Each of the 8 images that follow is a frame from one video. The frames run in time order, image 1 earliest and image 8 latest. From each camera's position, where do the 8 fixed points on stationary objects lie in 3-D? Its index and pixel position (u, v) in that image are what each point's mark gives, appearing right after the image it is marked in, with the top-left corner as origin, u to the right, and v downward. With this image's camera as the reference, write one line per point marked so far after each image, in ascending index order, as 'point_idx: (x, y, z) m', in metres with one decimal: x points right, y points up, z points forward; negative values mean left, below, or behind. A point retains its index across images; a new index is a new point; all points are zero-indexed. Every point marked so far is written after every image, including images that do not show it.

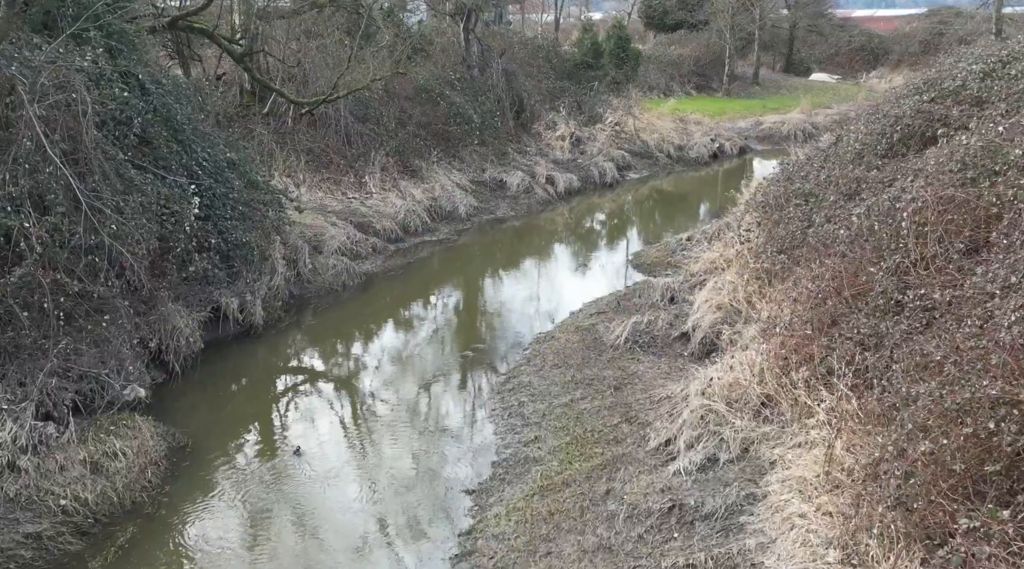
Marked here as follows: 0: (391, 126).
0: (-2.3, +3.0, +19.6) m
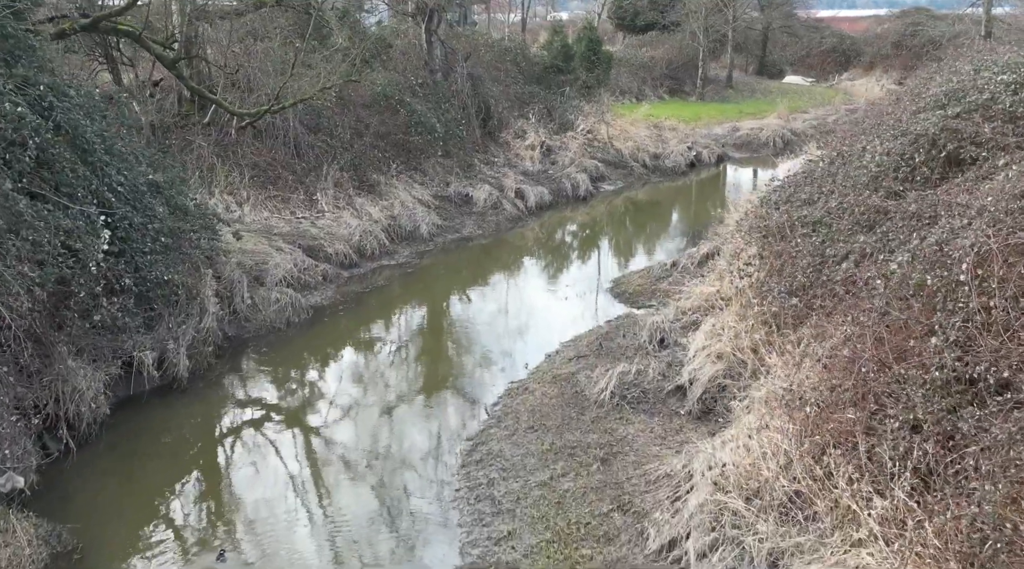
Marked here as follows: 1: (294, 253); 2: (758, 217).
0: (-2.9, +2.6, +17.9) m
1: (-3.1, +0.4, +14.4) m
2: (+3.2, +0.8, +13.0) m
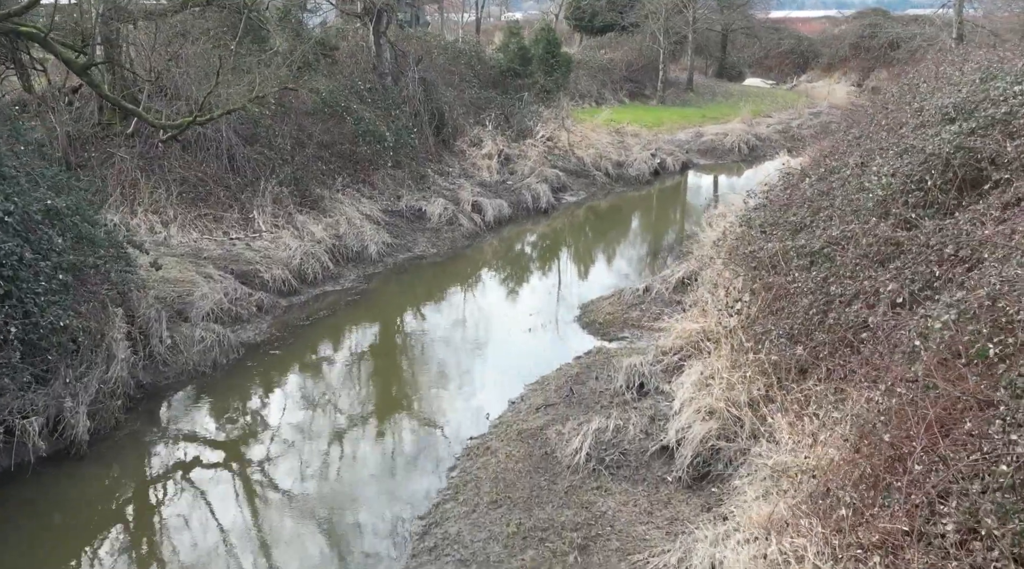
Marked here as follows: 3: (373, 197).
0: (-3.6, +2.2, +16.4) m
1: (-3.6, 0.0, +12.9) m
2: (+2.7, +0.4, +11.7) m
3: (-2.4, +1.5, +17.5) m
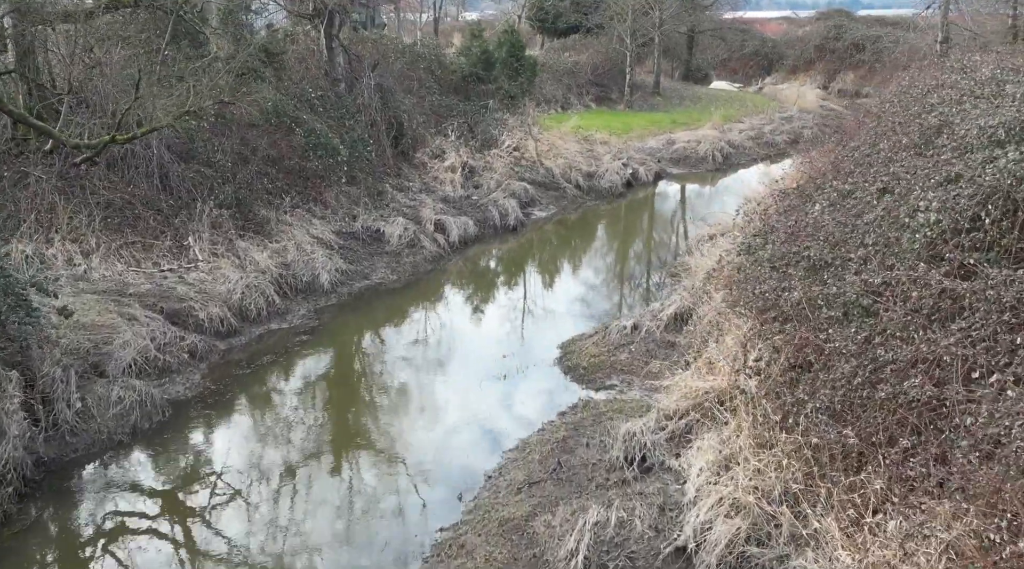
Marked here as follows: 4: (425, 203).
0: (-4.1, +1.7, +14.7) m
1: (-3.9, -0.4, +11.2) m
2: (+2.4, 0.0, +10.3) m
3: (-2.9, +1.0, +15.8) m
4: (-1.5, +1.4, +17.5) m
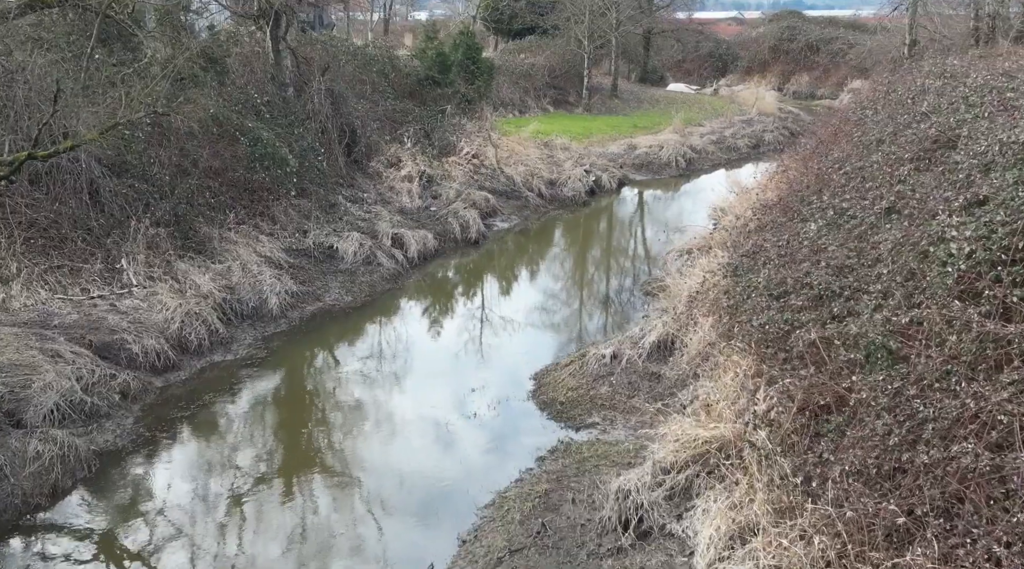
0: (-4.6, +1.4, +13.5) m
1: (-4.2, -0.8, +10.0) m
2: (+2.1, -0.2, +9.4) m
3: (-3.4, +0.7, +14.7) m
4: (-2.1, +1.1, +16.4) m
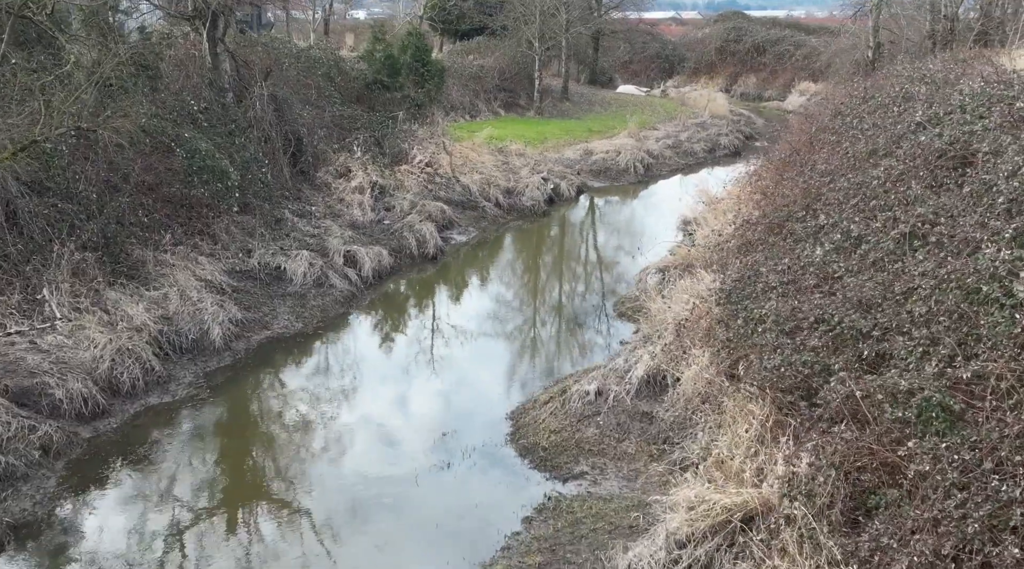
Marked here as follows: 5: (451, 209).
0: (-5.0, +1.0, +12.2) m
1: (-4.4, -1.1, +8.7) m
2: (+1.9, -0.5, +8.5) m
3: (-3.9, +0.4, +13.4) m
4: (-2.7, +0.8, +15.2) m
5: (-1.1, +1.4, +18.8) m
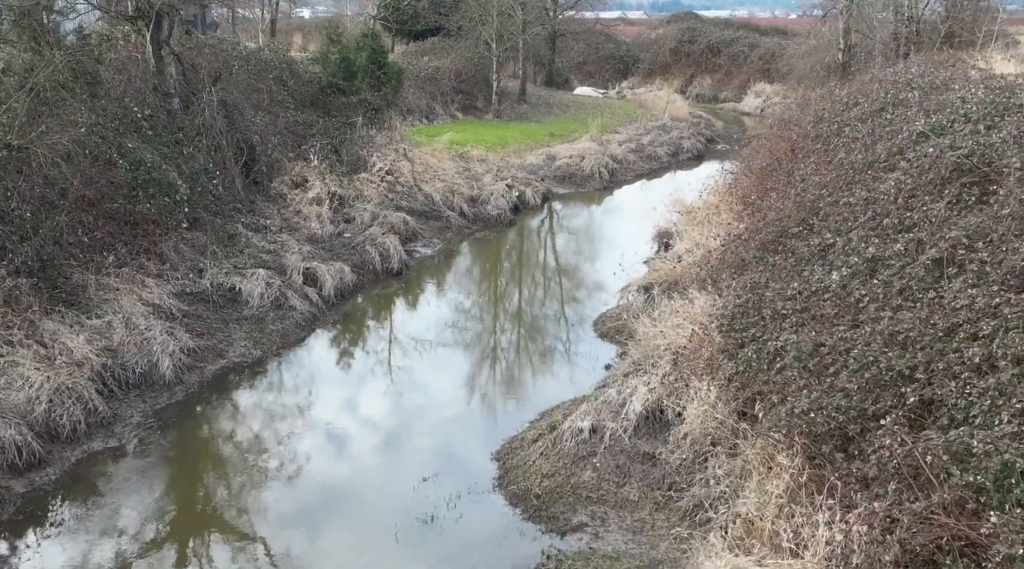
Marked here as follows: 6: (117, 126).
0: (-5.3, +0.7, +11.0) m
1: (-4.5, -1.4, +7.6) m
2: (+1.9, -0.7, +7.7) m
3: (-4.2, +0.1, +12.3) m
4: (-3.1, +0.5, +14.2) m
5: (-1.7, +1.1, +17.8) m
6: (-5.1, +2.1, +13.3) m
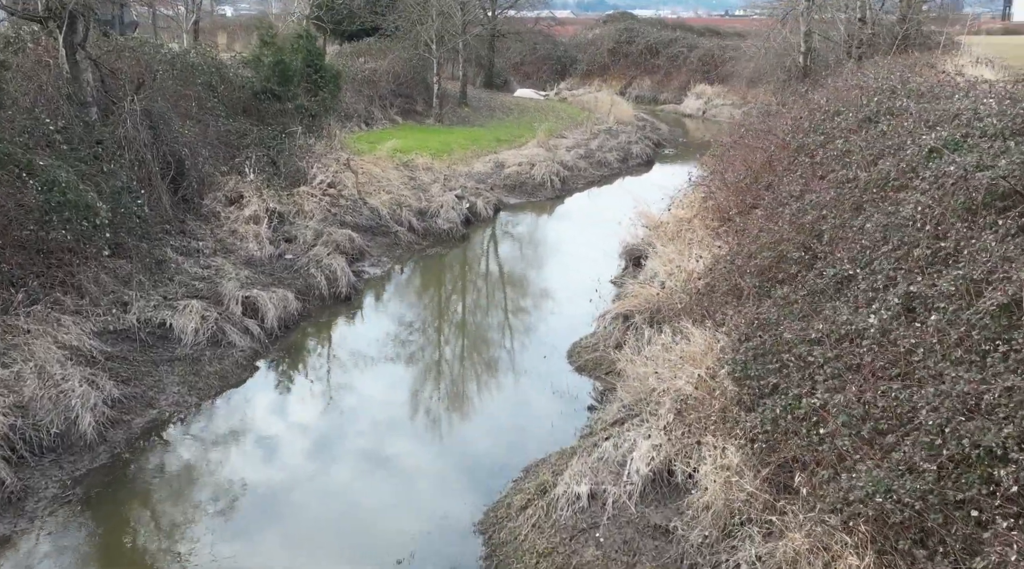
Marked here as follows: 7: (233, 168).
0: (-5.5, +0.3, +9.4) m
1: (-4.5, -1.8, +6.0) m
2: (+1.9, -1.1, +6.6) m
3: (-4.5, -0.3, +10.8) m
4: (-3.6, +0.1, +12.7) m
5: (-2.4, +0.7, +16.4) m
6: (-5.5, +1.6, +11.7) m
7: (-4.4, +1.9, +16.2) m
